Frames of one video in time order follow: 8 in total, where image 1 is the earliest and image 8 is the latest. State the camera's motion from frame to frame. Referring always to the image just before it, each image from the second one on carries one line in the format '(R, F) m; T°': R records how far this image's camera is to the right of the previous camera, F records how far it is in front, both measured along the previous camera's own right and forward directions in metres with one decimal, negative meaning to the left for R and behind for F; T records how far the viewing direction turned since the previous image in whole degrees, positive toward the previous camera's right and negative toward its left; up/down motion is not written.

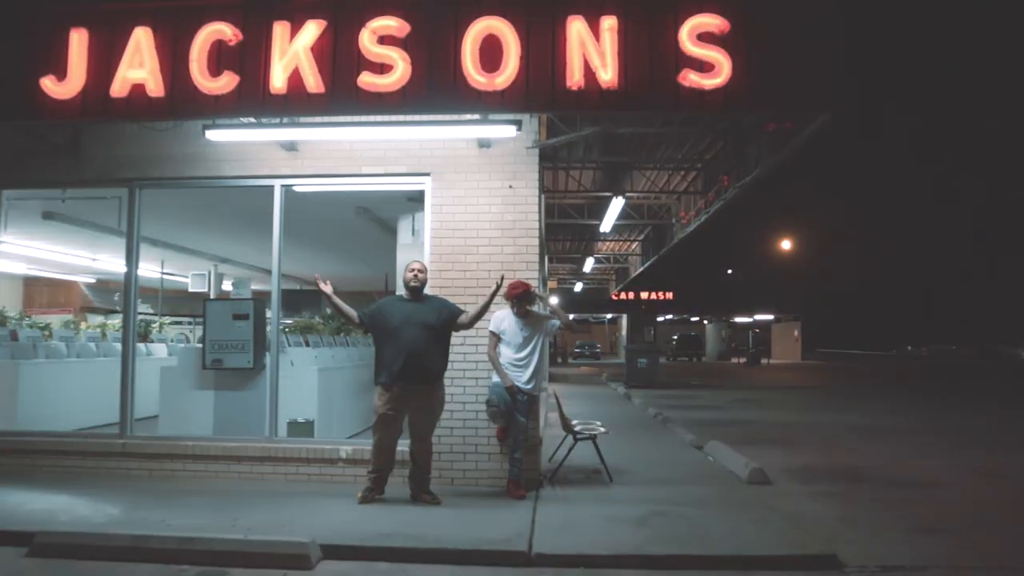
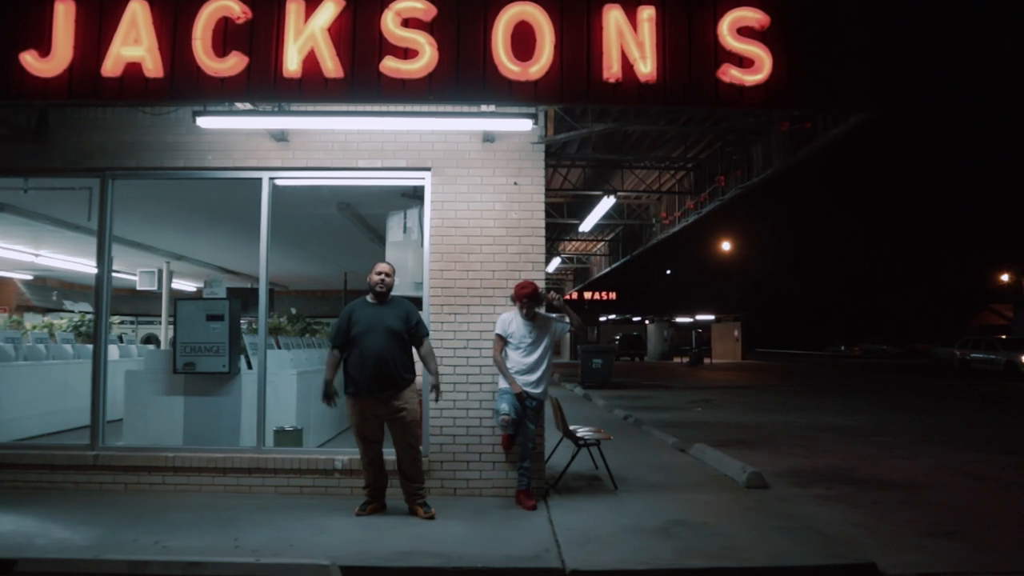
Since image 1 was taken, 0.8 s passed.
(-0.6, +0.3) m; +4°
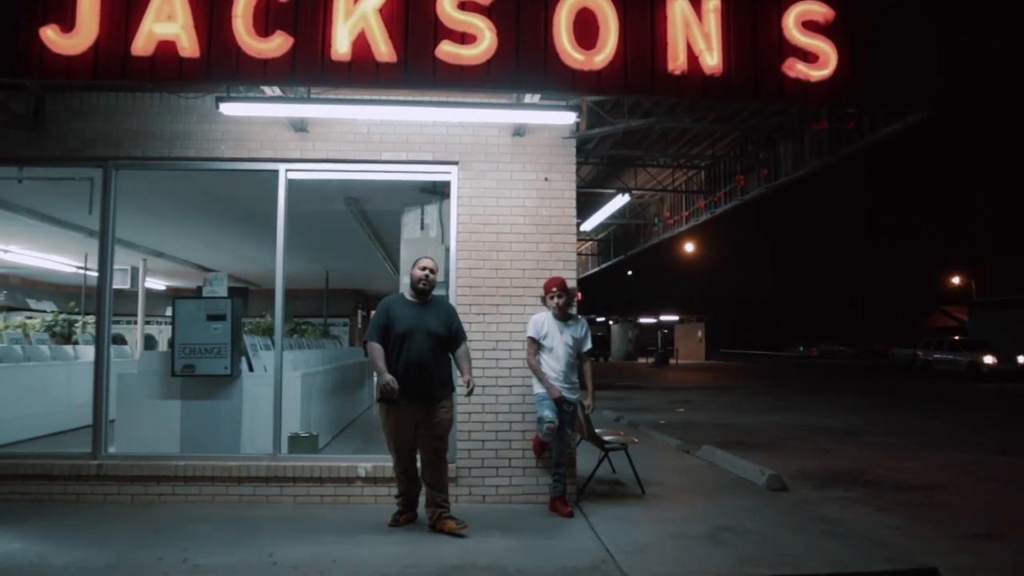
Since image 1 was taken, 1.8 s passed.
(-0.6, +0.3) m; +3°
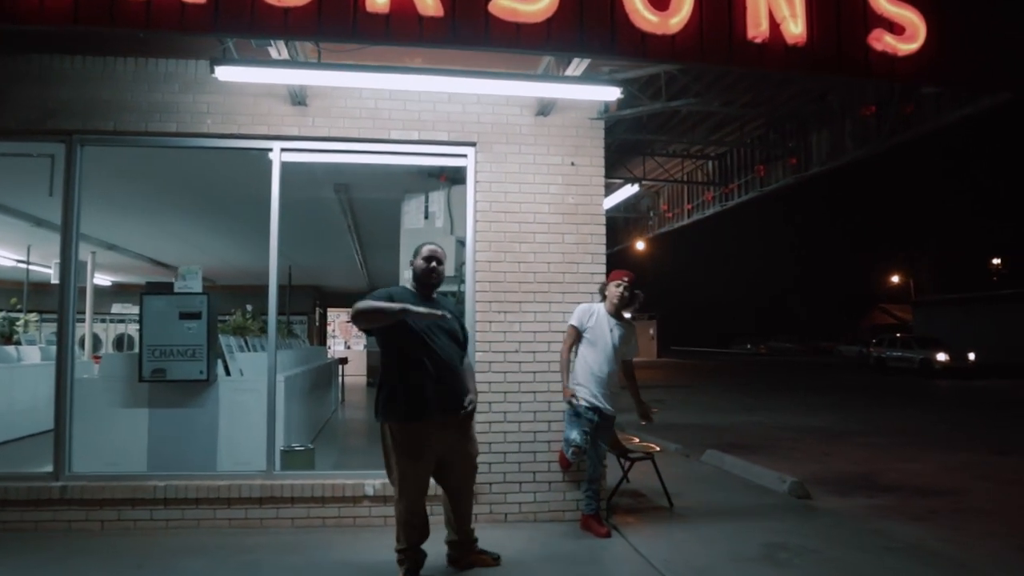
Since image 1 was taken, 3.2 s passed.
(-0.6, +0.7) m; +4°
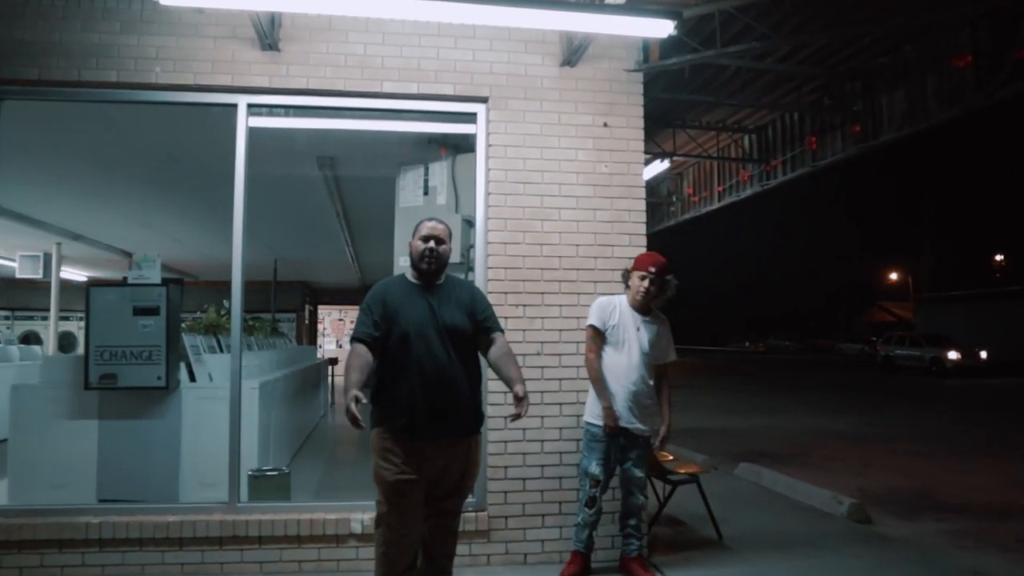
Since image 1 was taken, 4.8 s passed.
(-0.2, +1.1) m; 0°
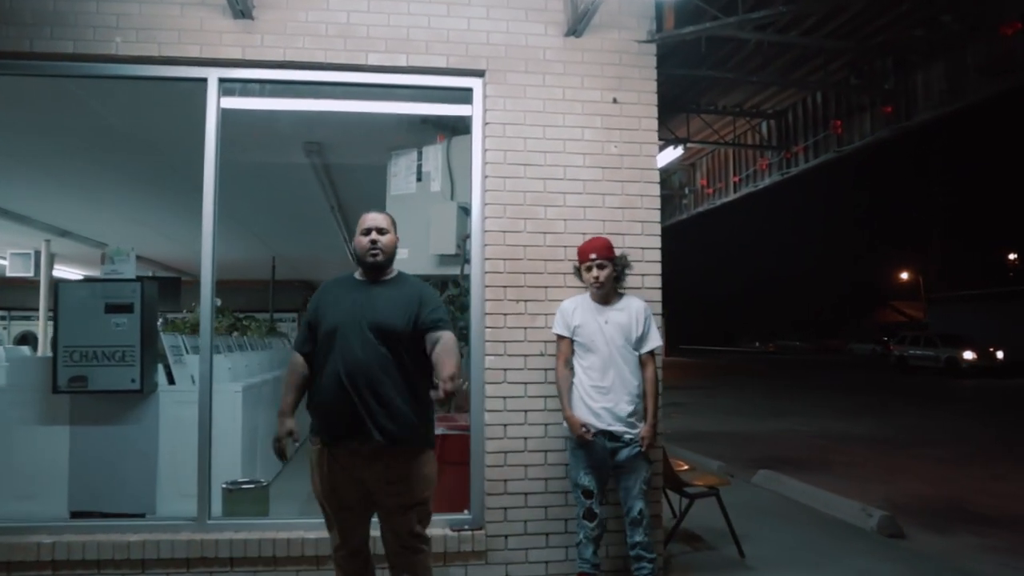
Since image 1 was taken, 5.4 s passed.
(0.0, +0.5) m; -1°
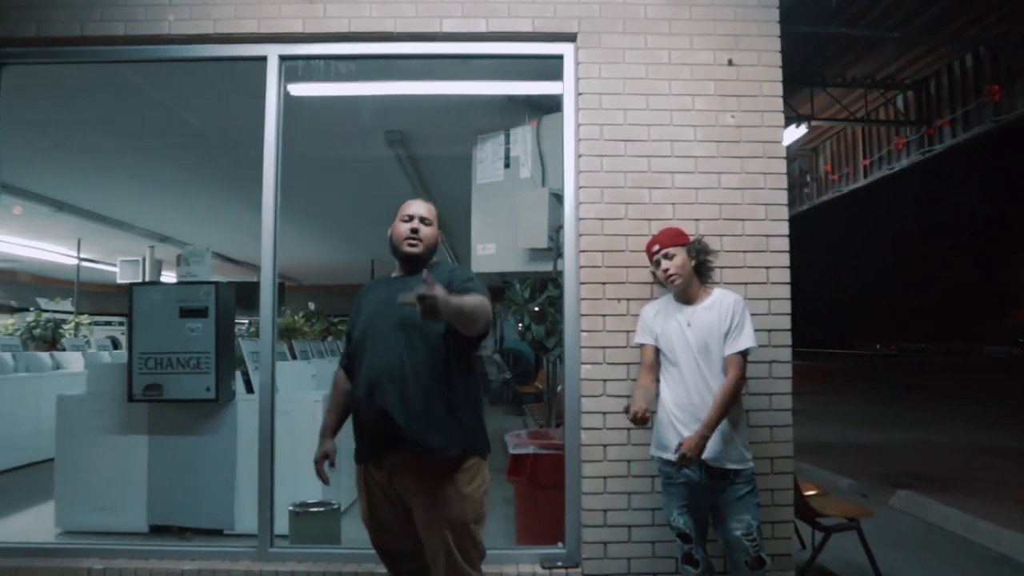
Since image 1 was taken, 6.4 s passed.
(0.0, +0.6) m; -7°
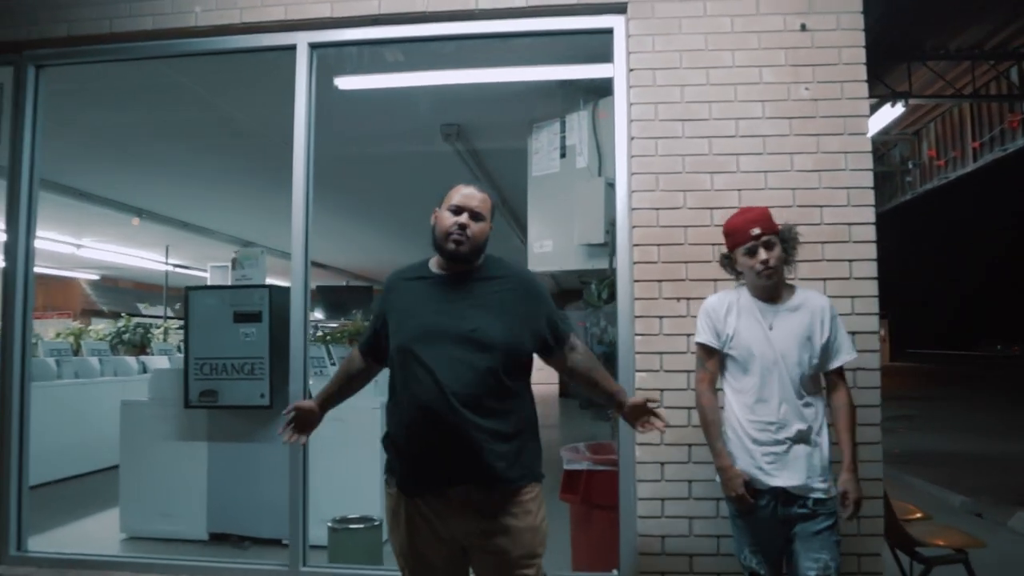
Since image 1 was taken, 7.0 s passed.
(+0.2, +0.4) m; -7°
